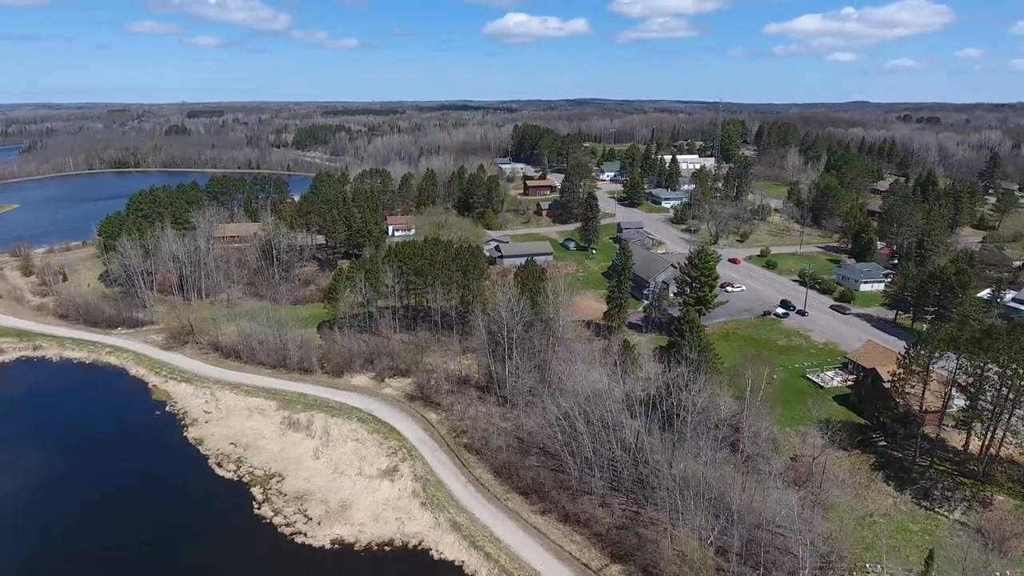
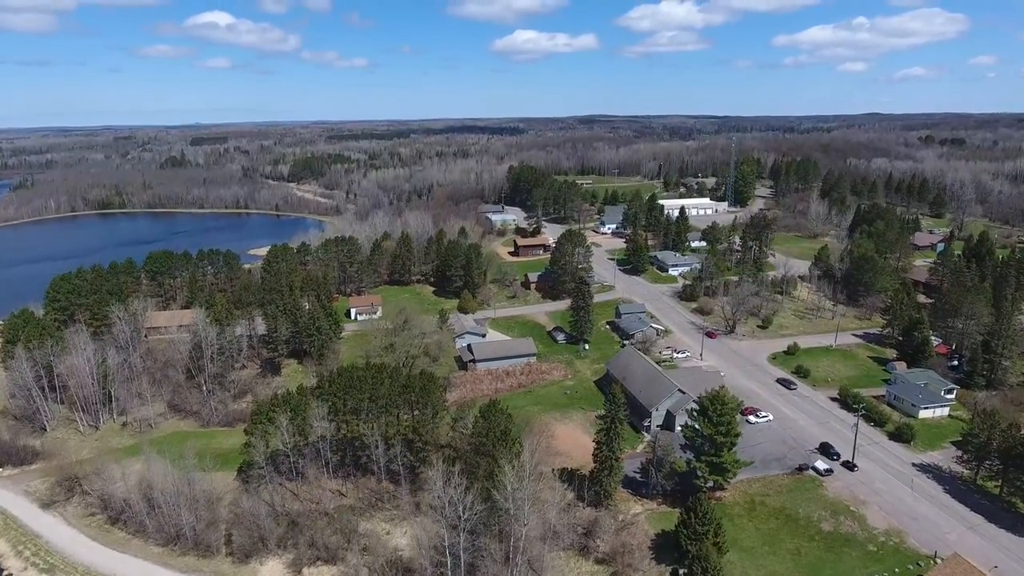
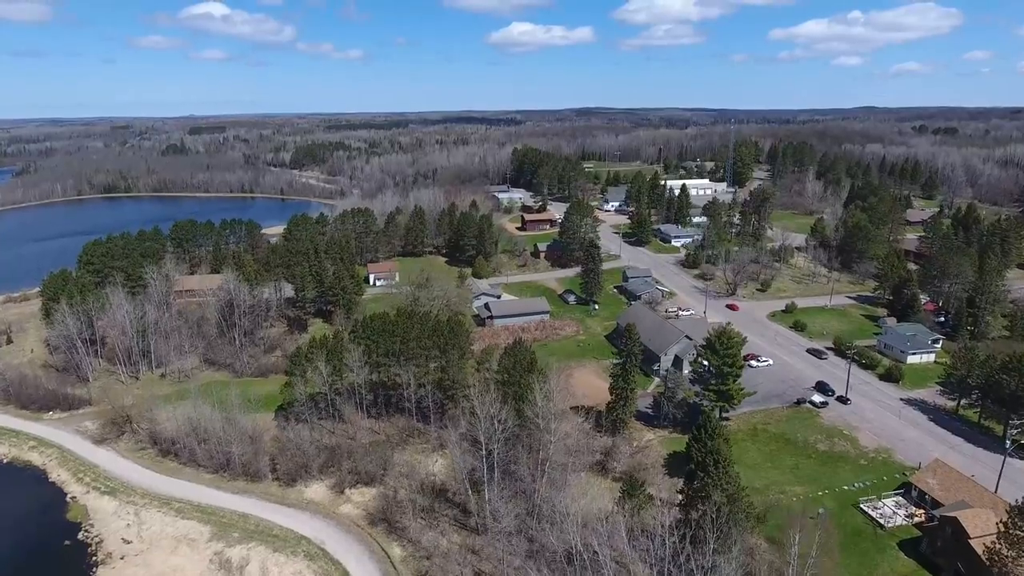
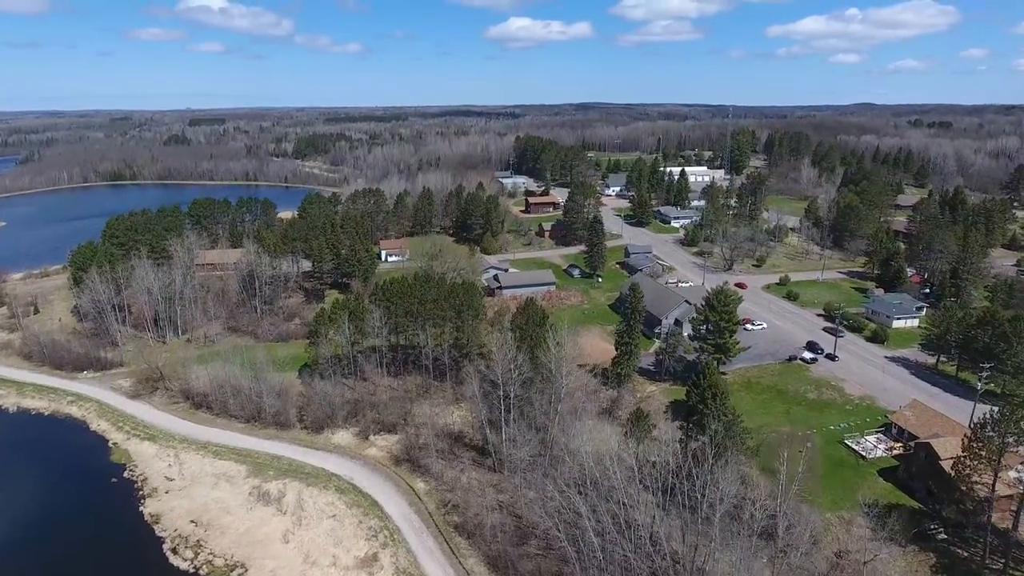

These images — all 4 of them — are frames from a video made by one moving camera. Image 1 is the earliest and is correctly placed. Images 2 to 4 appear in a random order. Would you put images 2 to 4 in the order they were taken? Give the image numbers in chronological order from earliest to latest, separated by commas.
4, 3, 2
